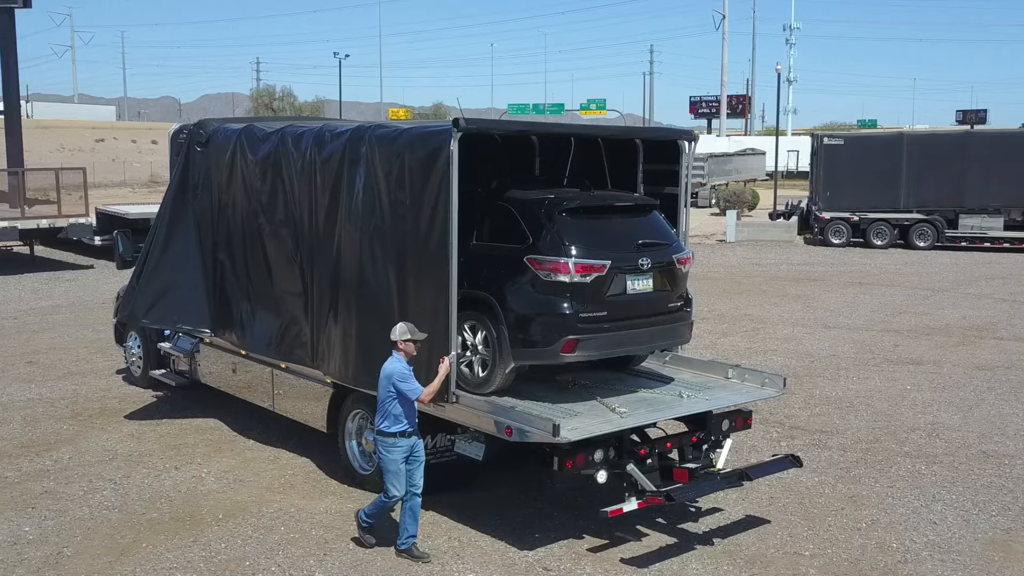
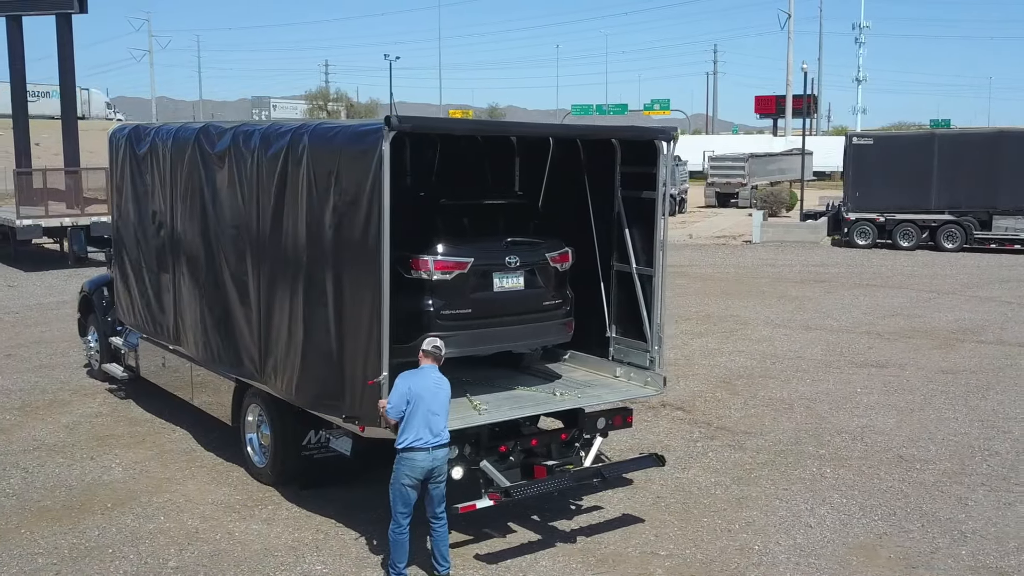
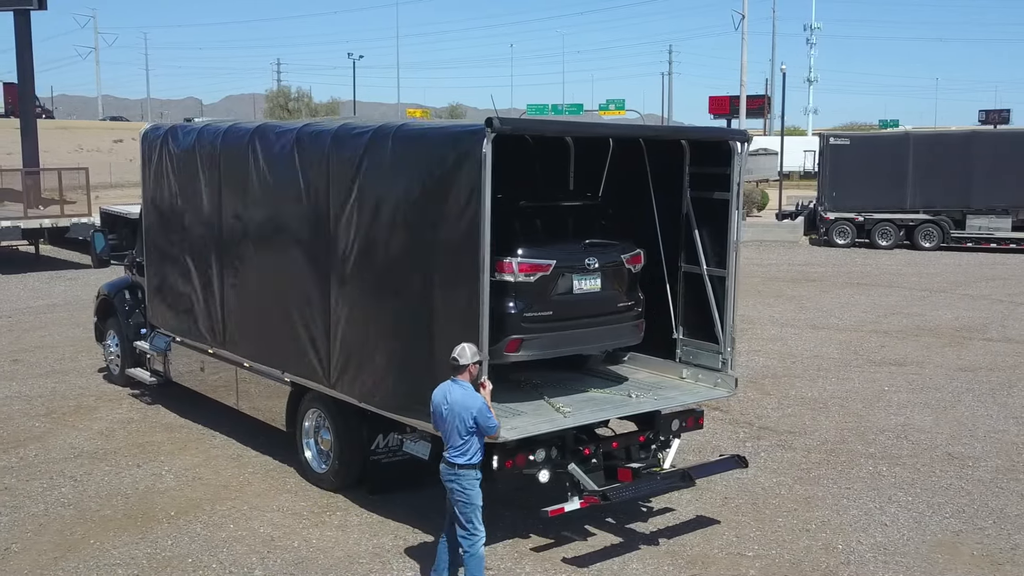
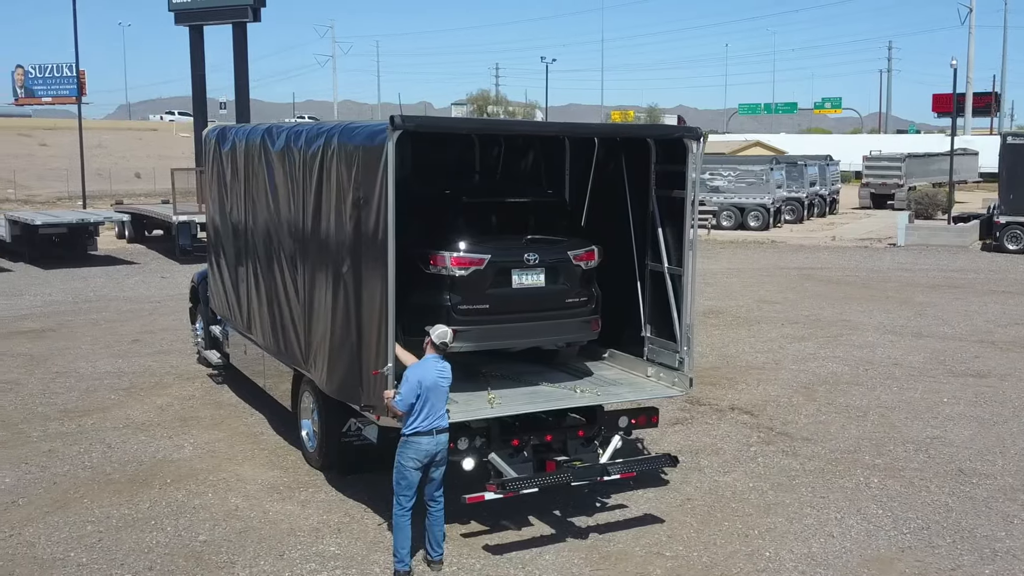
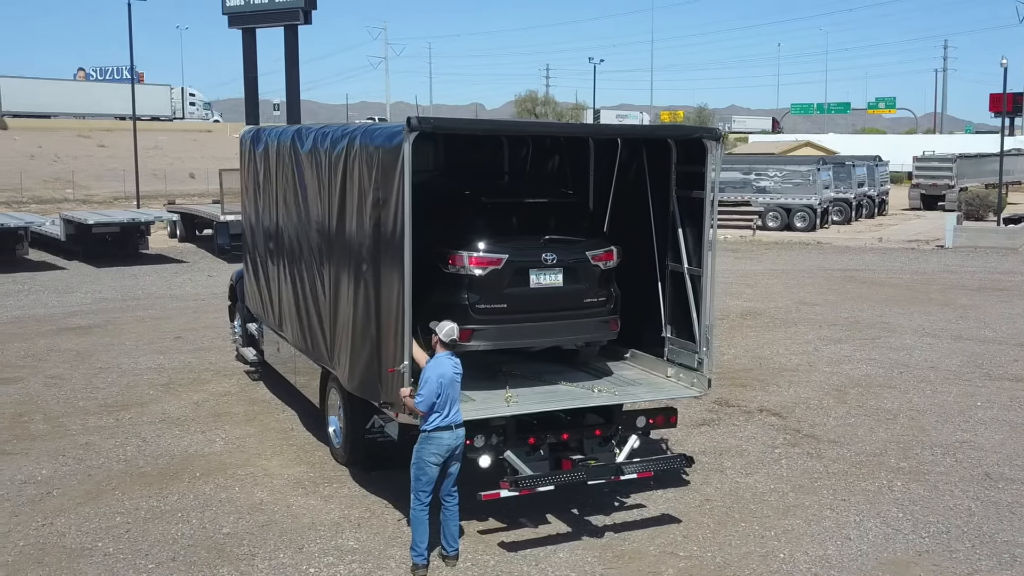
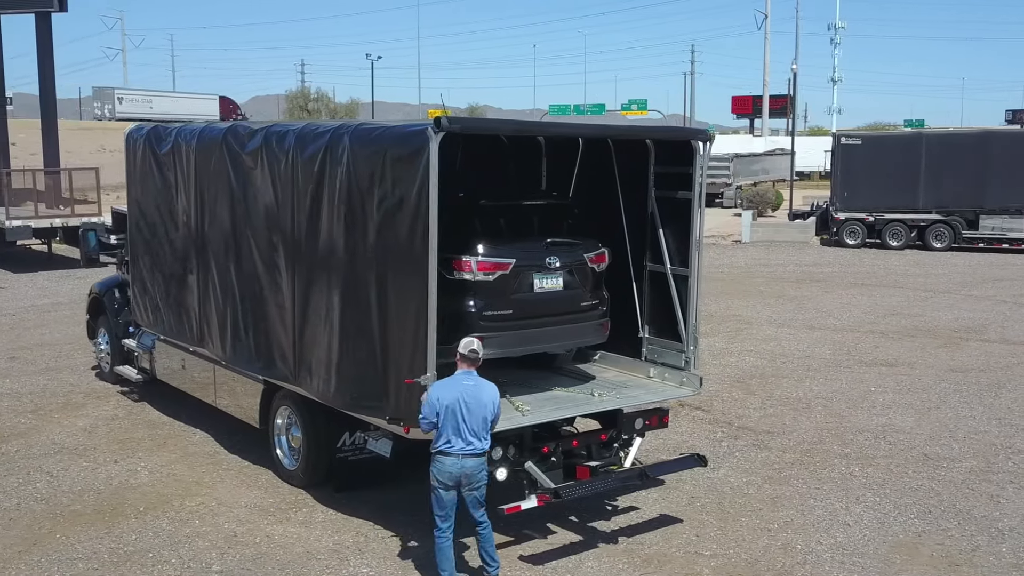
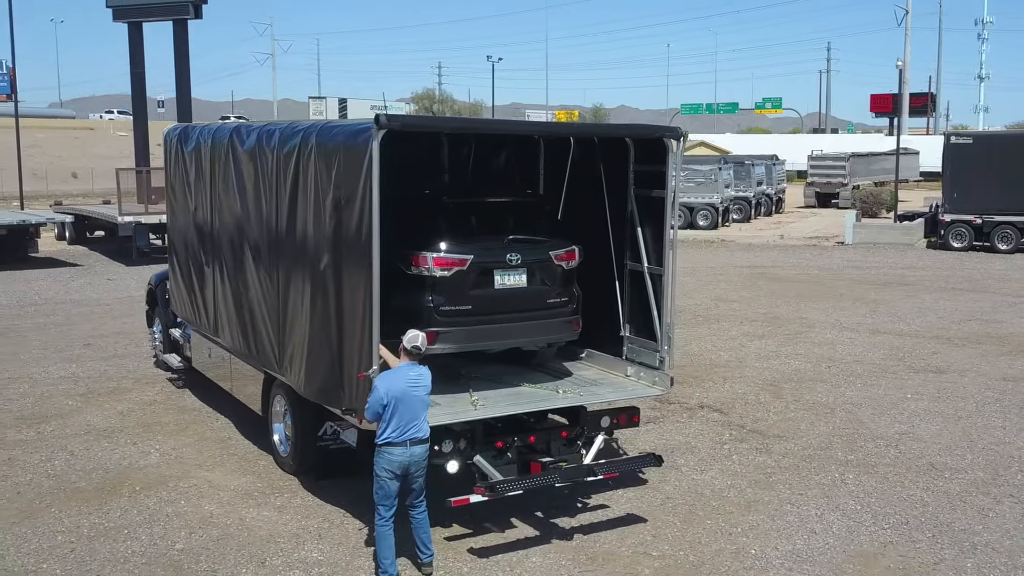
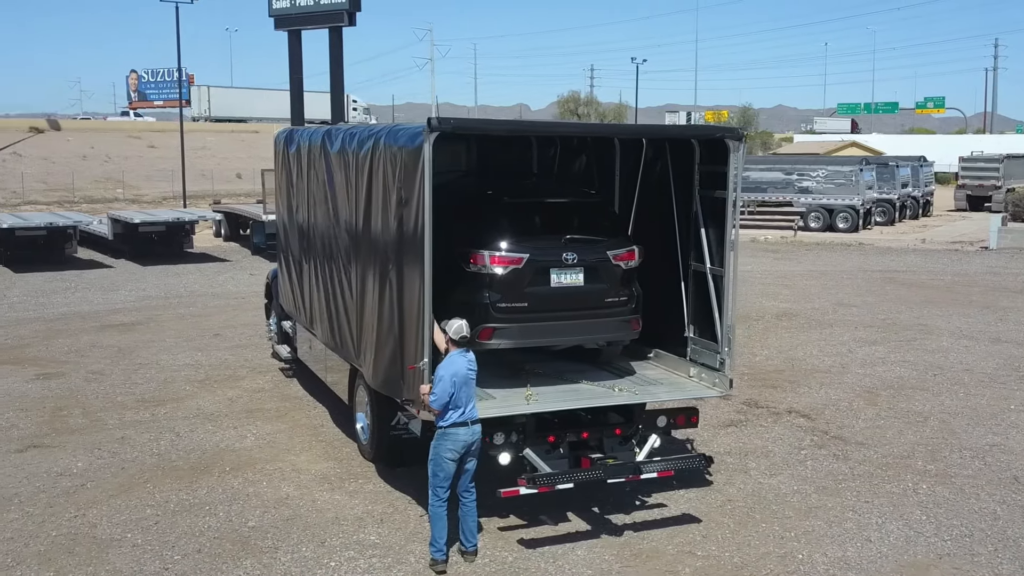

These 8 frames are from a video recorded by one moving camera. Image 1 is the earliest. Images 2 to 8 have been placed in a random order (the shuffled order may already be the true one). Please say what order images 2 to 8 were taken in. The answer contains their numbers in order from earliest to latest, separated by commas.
3, 6, 2, 7, 4, 5, 8
